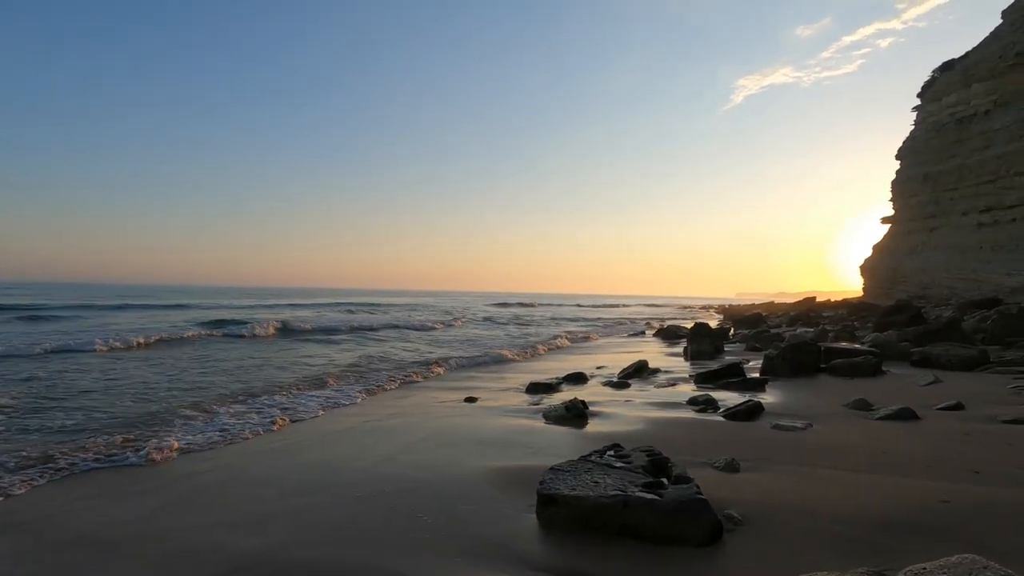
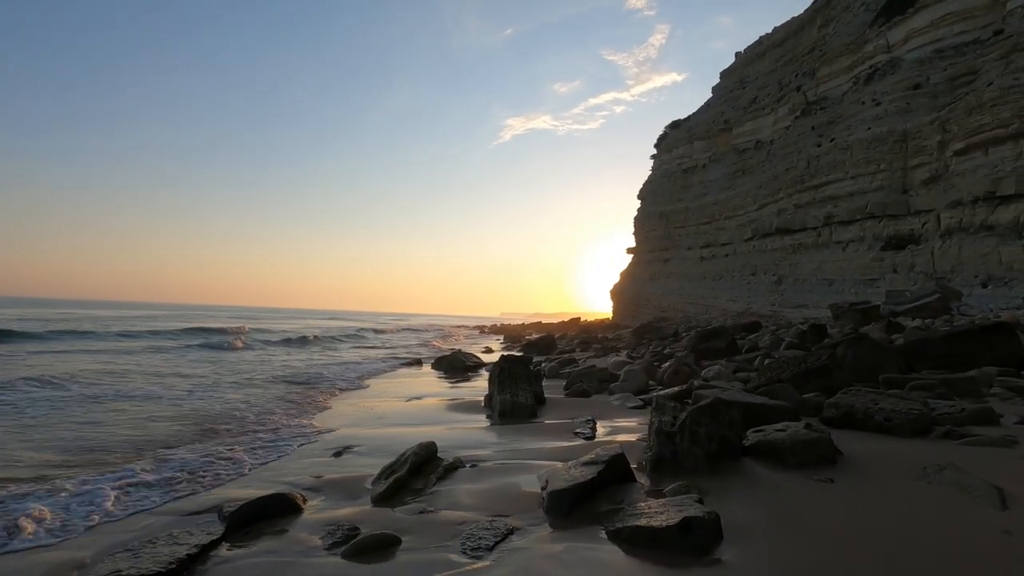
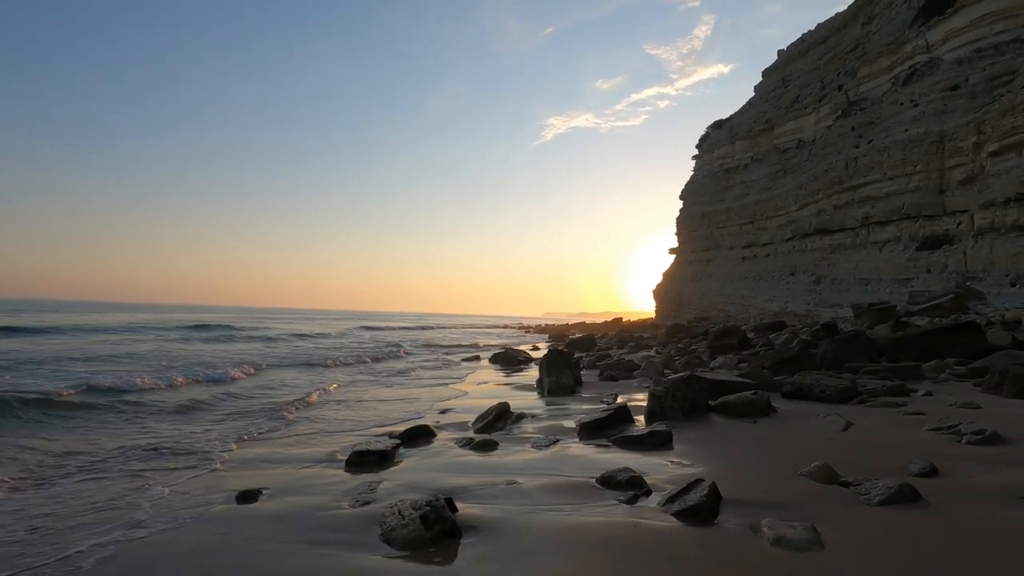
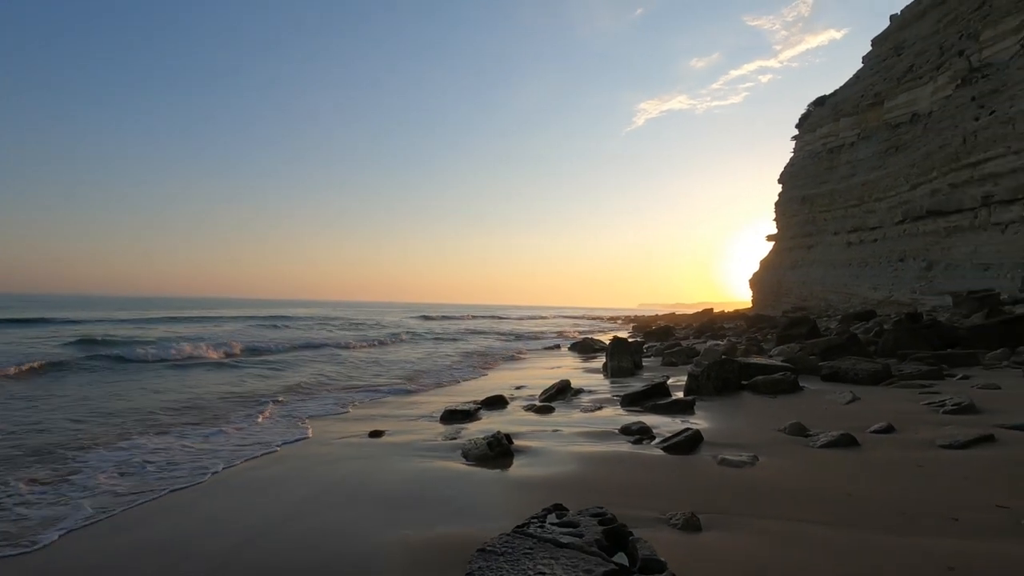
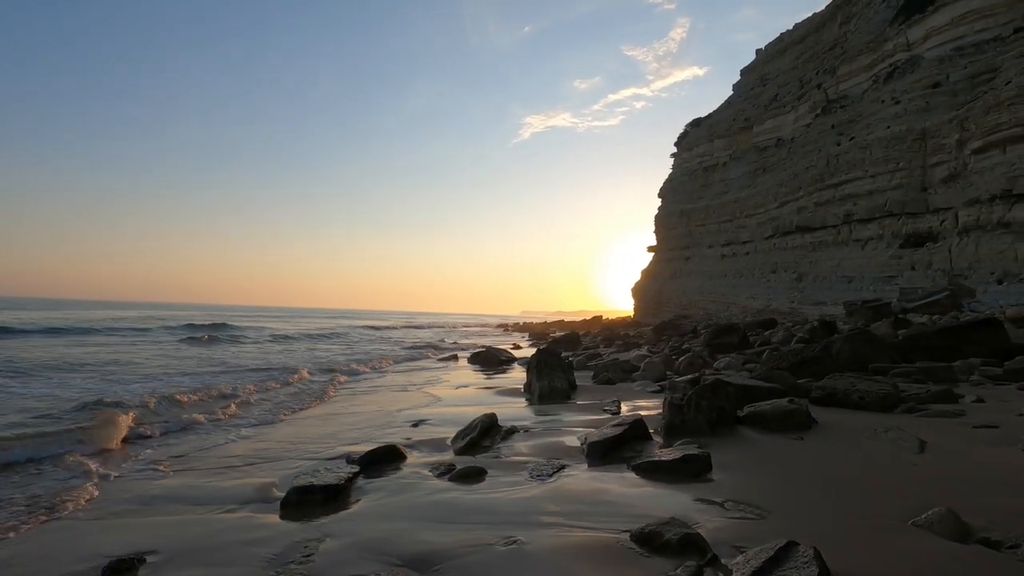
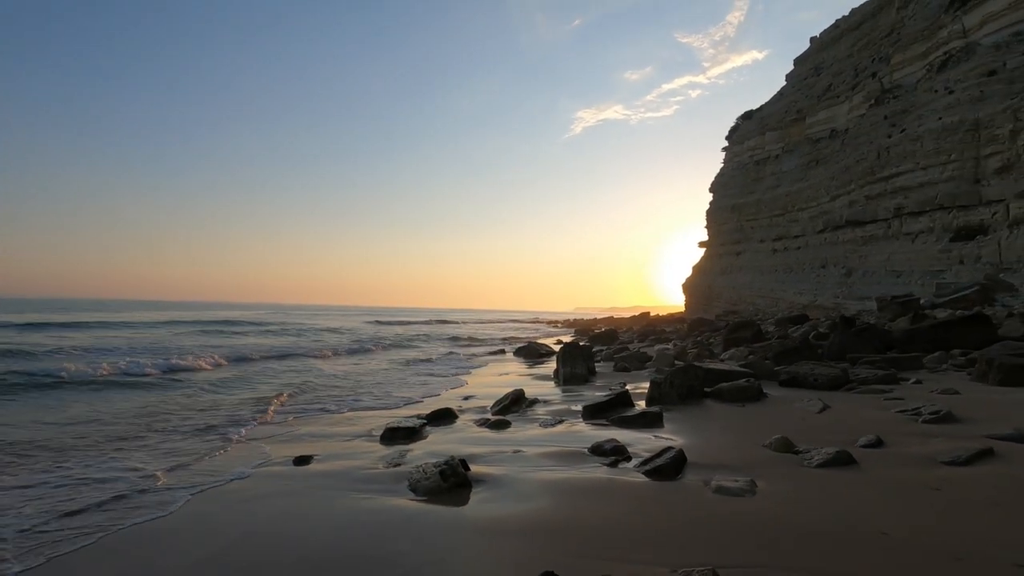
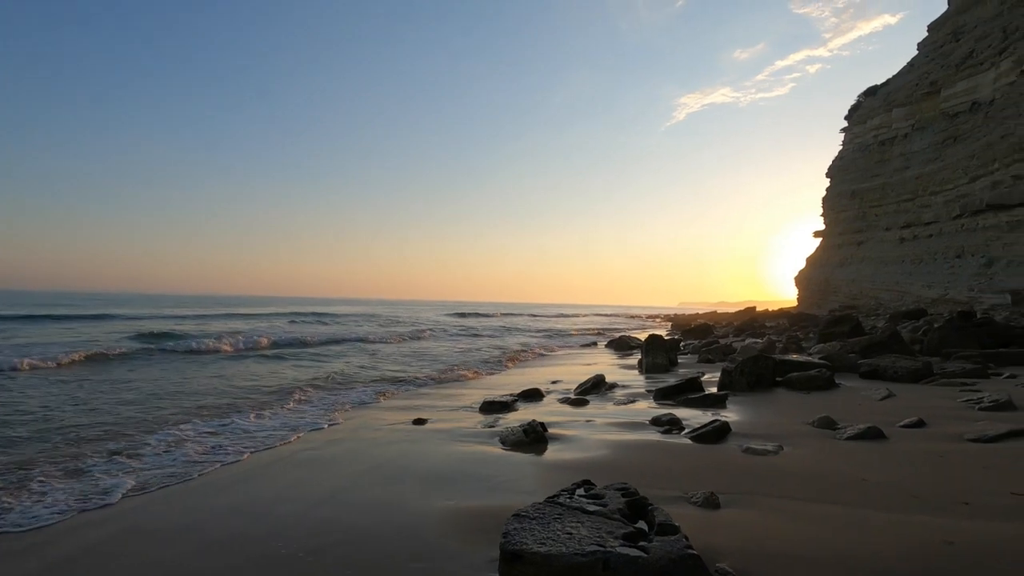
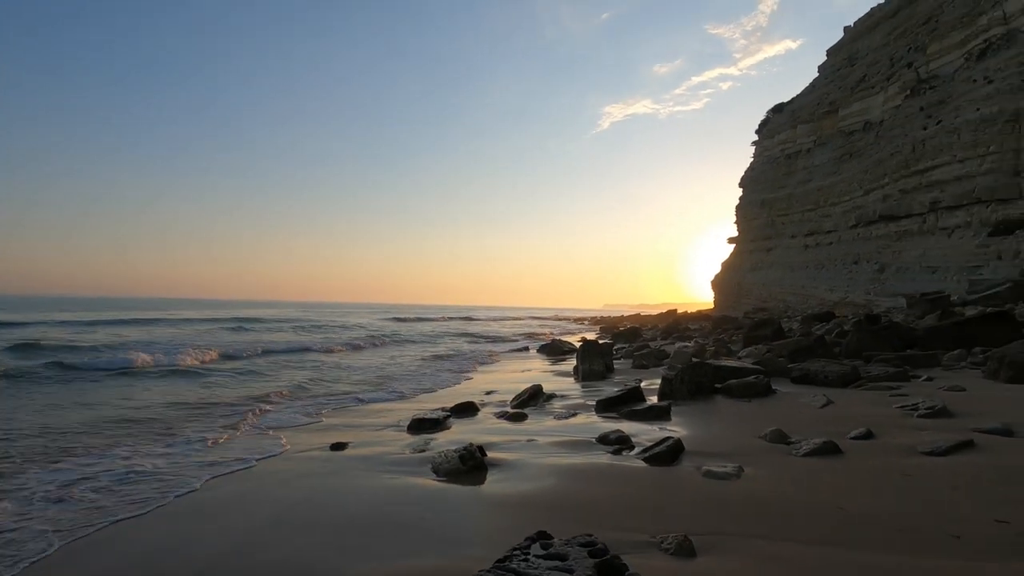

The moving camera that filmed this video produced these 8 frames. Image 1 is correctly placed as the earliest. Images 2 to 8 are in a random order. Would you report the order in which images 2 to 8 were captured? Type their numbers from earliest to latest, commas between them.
7, 4, 8, 6, 3, 5, 2
